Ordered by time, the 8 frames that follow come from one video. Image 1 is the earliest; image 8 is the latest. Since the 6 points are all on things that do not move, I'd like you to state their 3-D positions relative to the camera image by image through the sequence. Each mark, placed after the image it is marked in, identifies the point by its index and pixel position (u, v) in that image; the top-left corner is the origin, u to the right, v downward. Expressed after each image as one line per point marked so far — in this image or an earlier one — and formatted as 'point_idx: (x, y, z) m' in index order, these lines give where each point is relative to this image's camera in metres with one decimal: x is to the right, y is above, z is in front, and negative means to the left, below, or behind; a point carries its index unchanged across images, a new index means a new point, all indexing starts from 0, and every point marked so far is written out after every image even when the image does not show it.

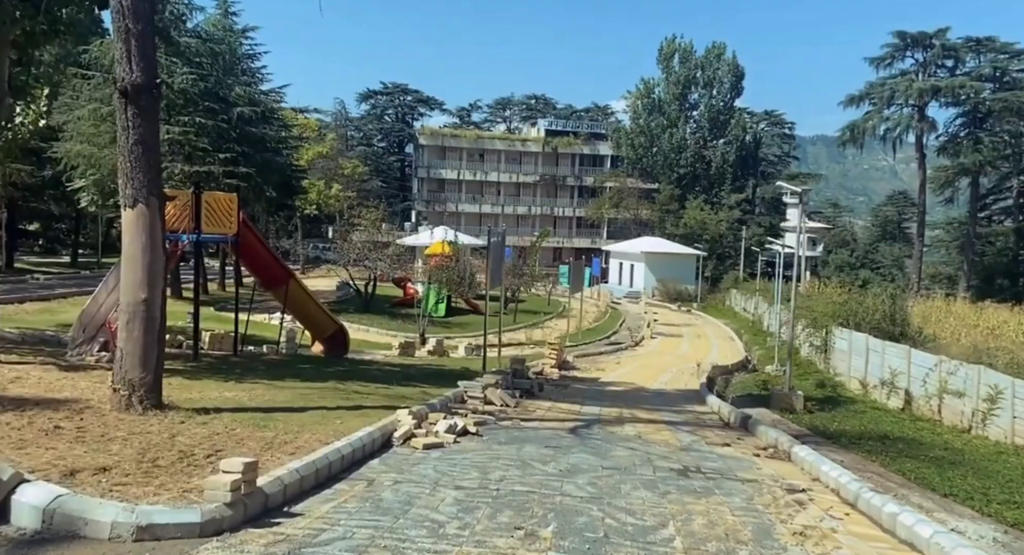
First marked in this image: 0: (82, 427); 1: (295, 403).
0: (-3.6, -1.2, +8.3) m
1: (-2.5, -1.4, +11.5) m
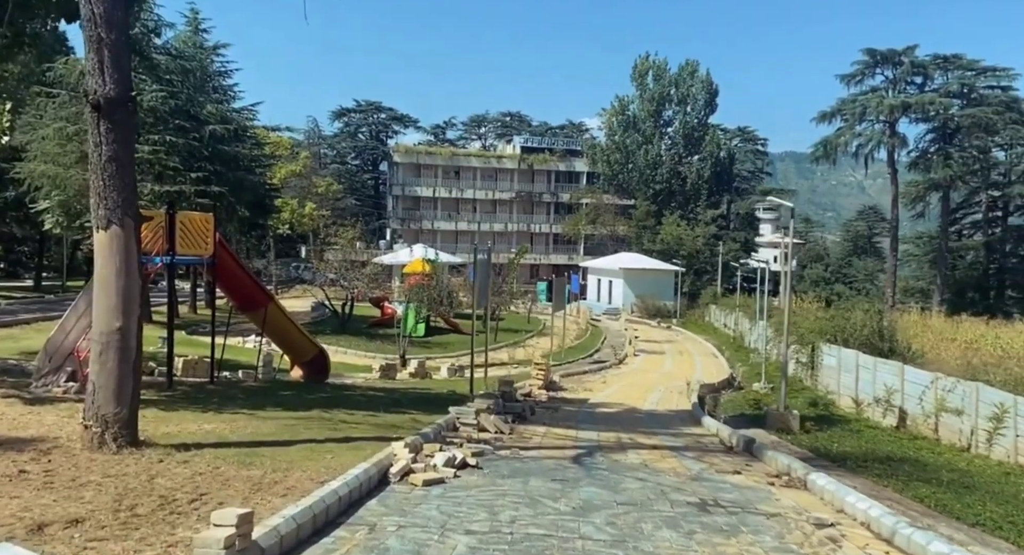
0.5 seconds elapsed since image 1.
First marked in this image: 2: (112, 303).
0: (-3.5, -1.5, +7.6) m
1: (-2.5, -1.7, +10.8) m
2: (-3.6, -0.2, +9.0) m
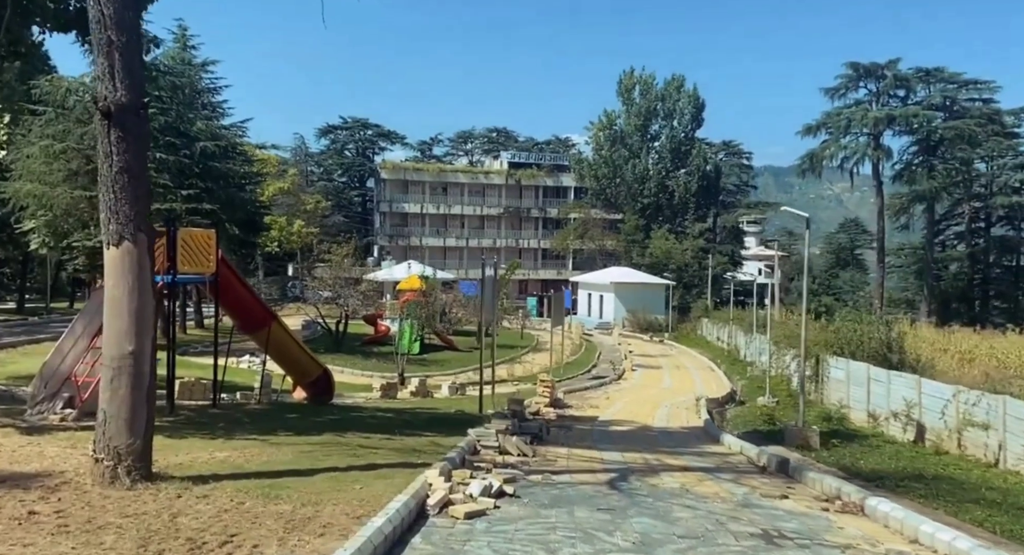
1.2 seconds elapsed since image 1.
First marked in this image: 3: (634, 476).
0: (-3.1, -1.6, +6.9) m
1: (-2.2, -1.9, +10.1) m
2: (-3.2, -0.4, +8.3) m
3: (+1.4, -2.3, +11.3) m
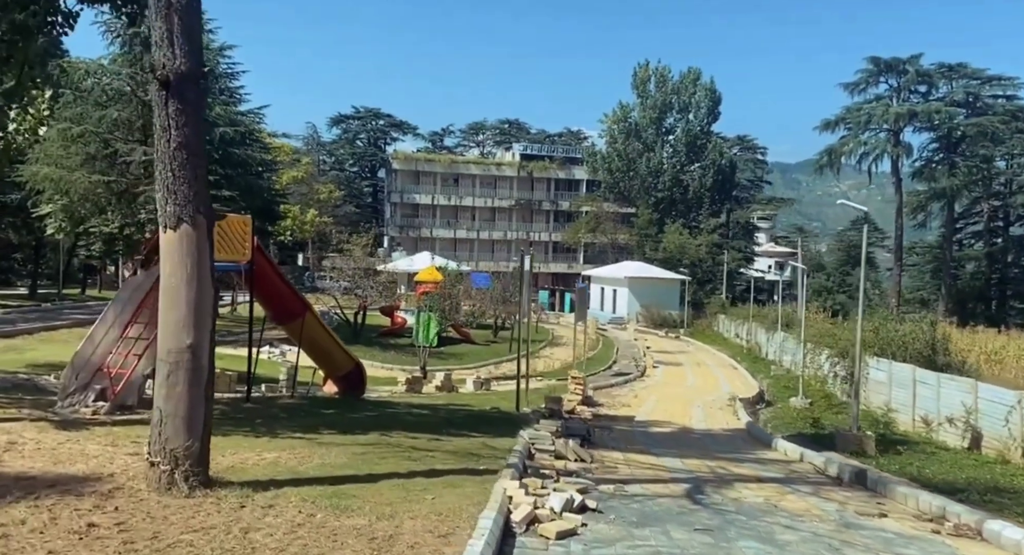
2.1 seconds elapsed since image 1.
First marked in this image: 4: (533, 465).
0: (-2.4, -1.5, +6.2) m
1: (-1.5, -1.8, +9.4) m
2: (-2.5, -0.3, +7.6) m
3: (+2.1, -2.2, +10.6) m
4: (+0.2, -2.0, +10.6) m
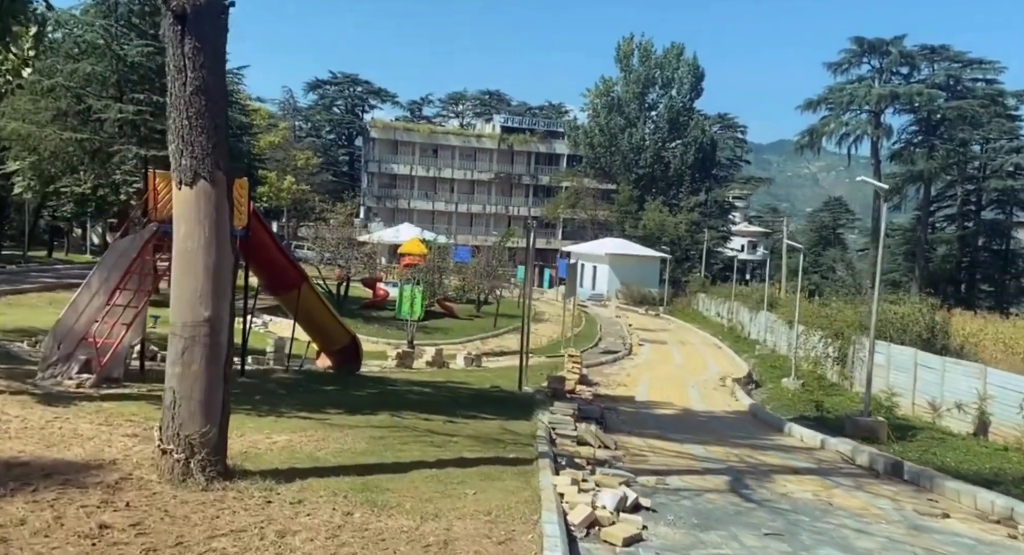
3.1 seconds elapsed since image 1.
0: (-2.0, -1.3, +5.3) m
1: (-1.1, -1.5, +8.6) m
2: (-2.1, 0.0, +6.7) m
3: (+2.3, -2.0, +9.9) m
4: (+0.5, -1.7, +9.9) m
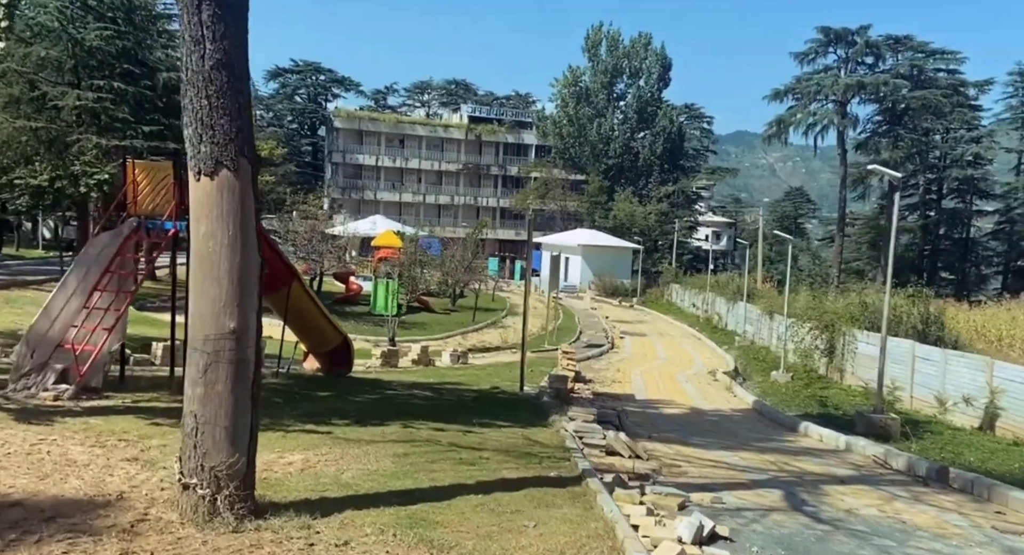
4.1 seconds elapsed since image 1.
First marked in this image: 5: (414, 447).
0: (-1.5, -1.4, +4.4) m
1: (-0.8, -1.5, +7.7) m
2: (-1.7, -0.1, +5.7) m
3: (+2.7, -2.0, +9.1) m
4: (+0.8, -1.7, +9.0) m
5: (-0.9, -1.6, +9.2) m
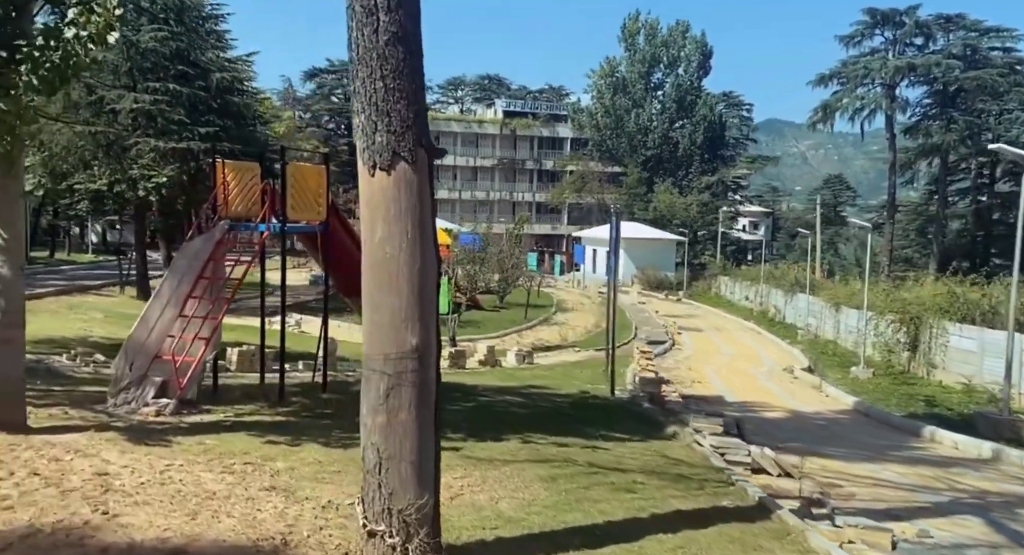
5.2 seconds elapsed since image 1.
0: (-0.4, -1.4, +3.6) m
1: (+0.5, -1.6, +6.9) m
2: (-0.5, -0.1, +4.9) m
3: (+3.9, -1.9, +8.2) m
4: (+2.1, -1.7, +8.1) m
5: (+0.3, -1.6, +8.4) m
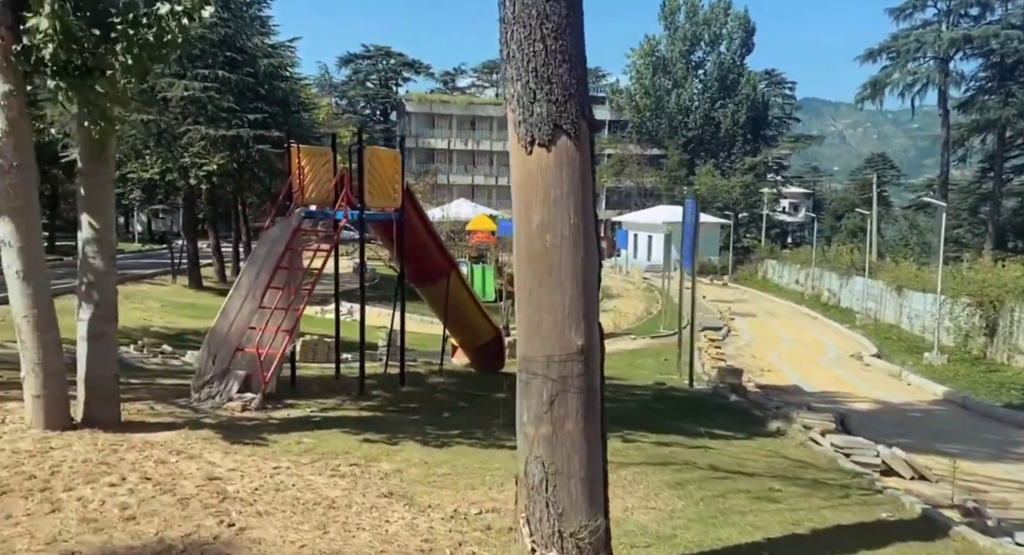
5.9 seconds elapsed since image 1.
0: (+0.4, -1.4, +3.0) m
1: (+1.3, -1.5, +6.2) m
2: (+0.3, -0.1, +4.3) m
3: (+4.8, -1.8, +7.5) m
4: (+3.0, -1.6, +7.5) m
5: (+1.2, -1.5, +7.8) m
